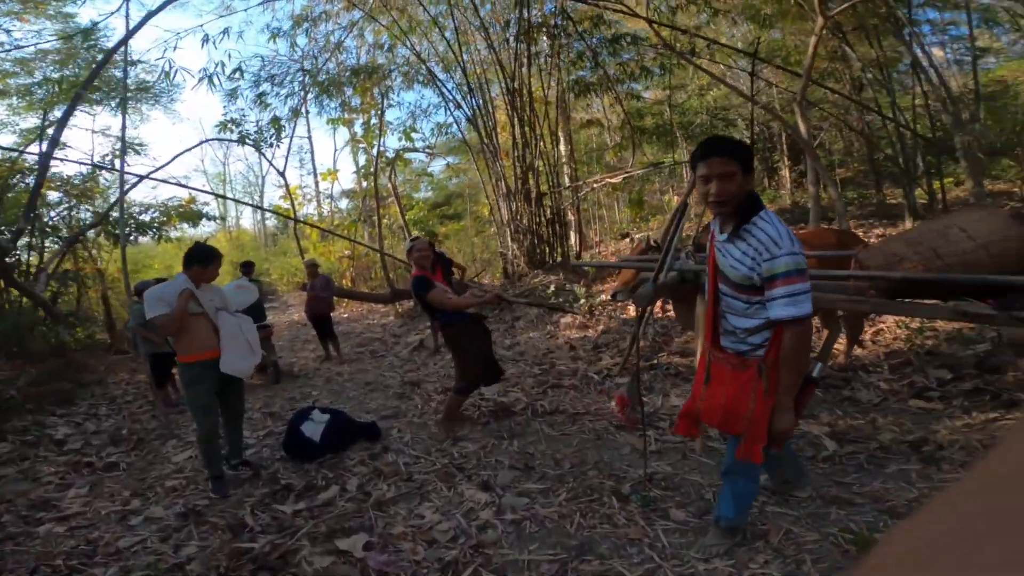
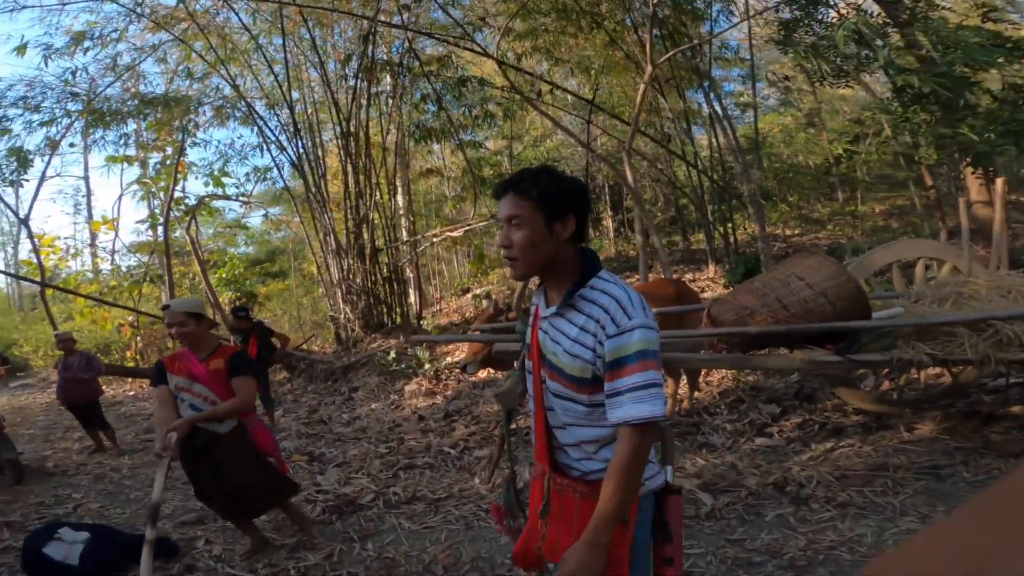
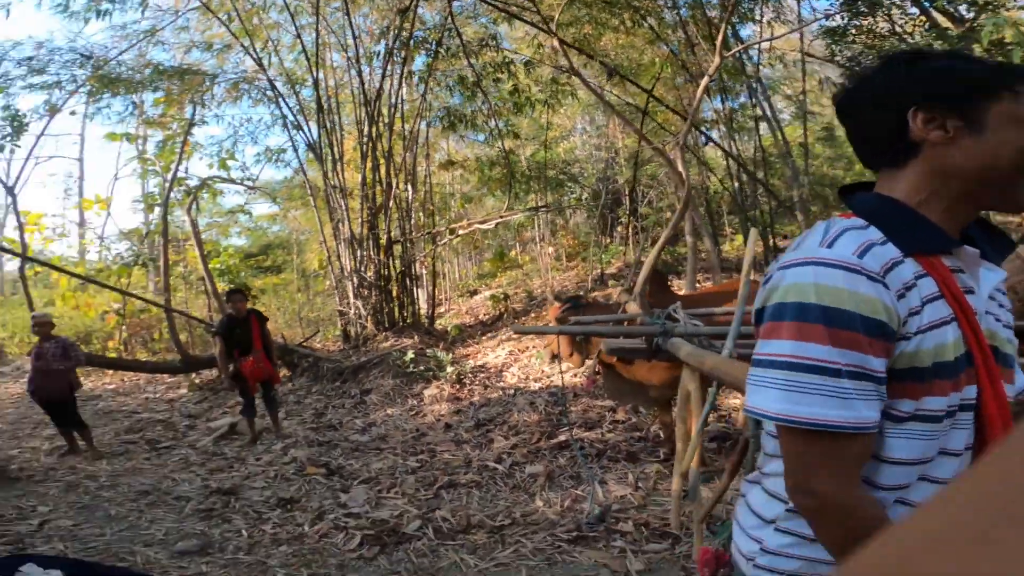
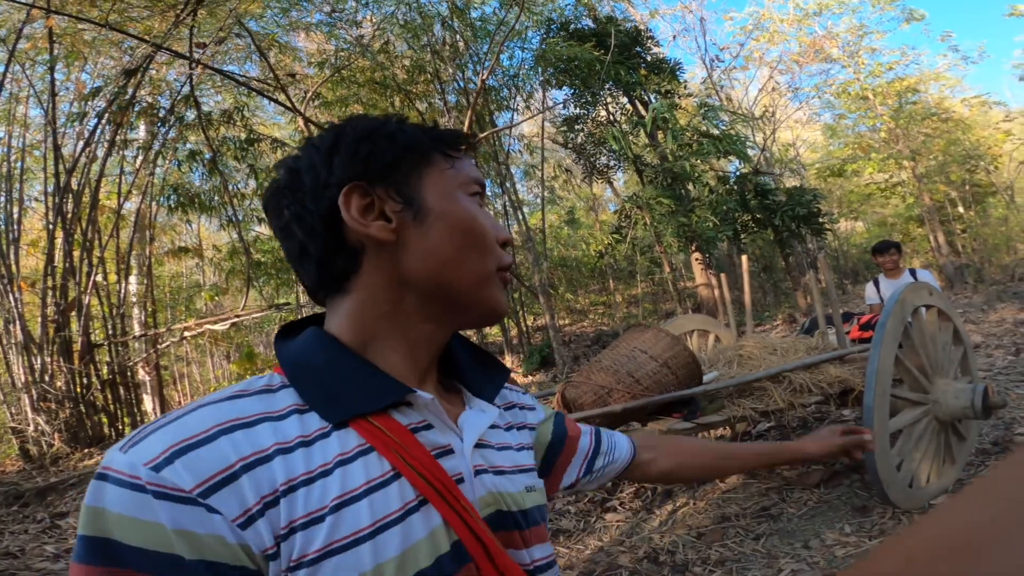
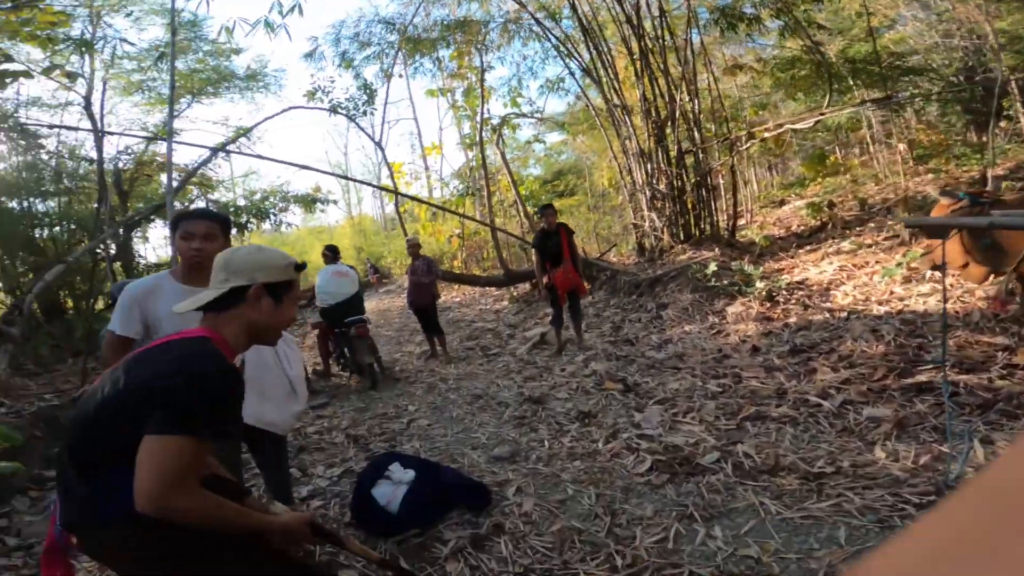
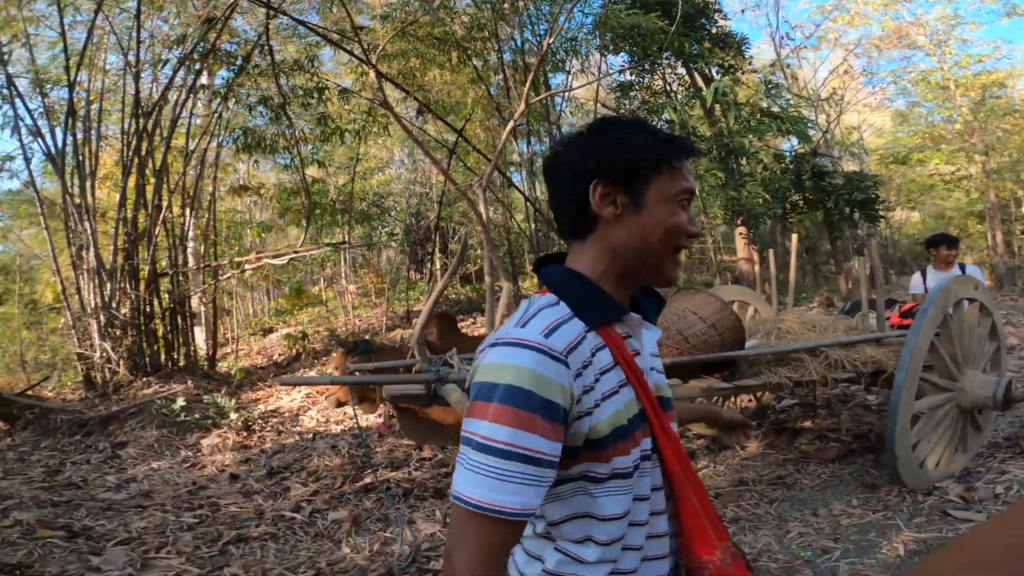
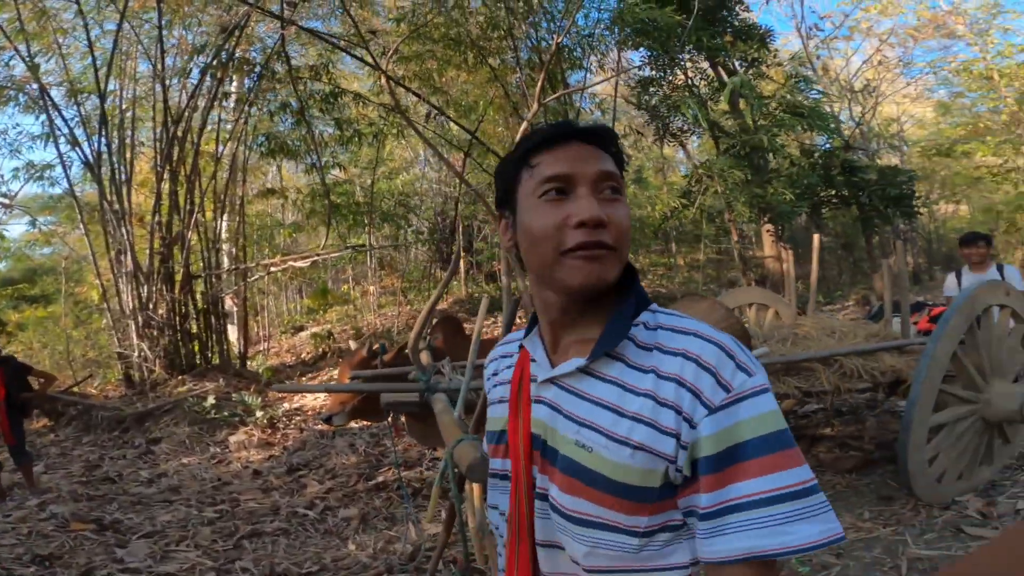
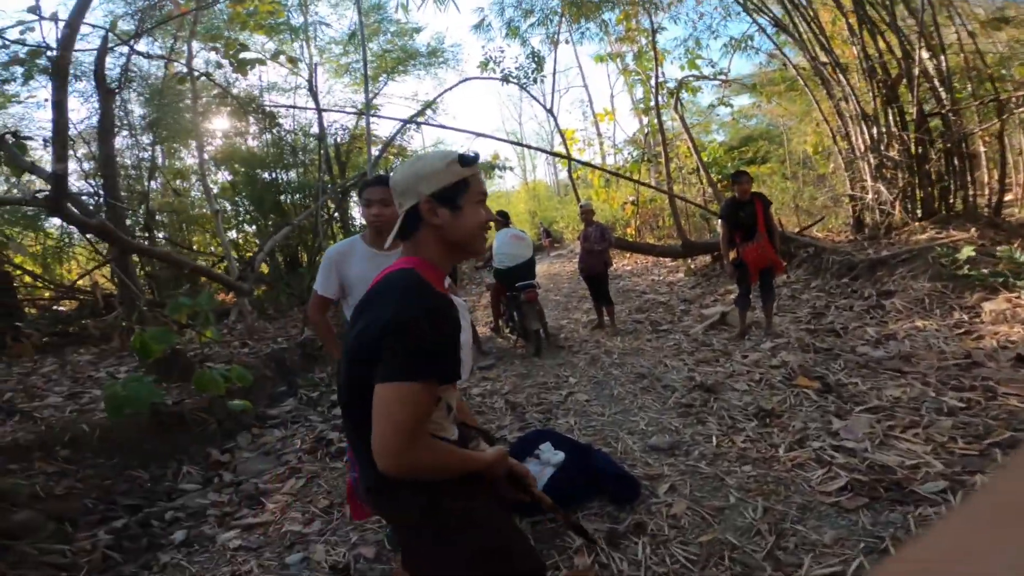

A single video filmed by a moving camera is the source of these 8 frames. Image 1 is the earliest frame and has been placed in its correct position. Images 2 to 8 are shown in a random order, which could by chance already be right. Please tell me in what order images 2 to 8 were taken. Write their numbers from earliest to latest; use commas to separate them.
2, 7, 4, 6, 3, 5, 8
